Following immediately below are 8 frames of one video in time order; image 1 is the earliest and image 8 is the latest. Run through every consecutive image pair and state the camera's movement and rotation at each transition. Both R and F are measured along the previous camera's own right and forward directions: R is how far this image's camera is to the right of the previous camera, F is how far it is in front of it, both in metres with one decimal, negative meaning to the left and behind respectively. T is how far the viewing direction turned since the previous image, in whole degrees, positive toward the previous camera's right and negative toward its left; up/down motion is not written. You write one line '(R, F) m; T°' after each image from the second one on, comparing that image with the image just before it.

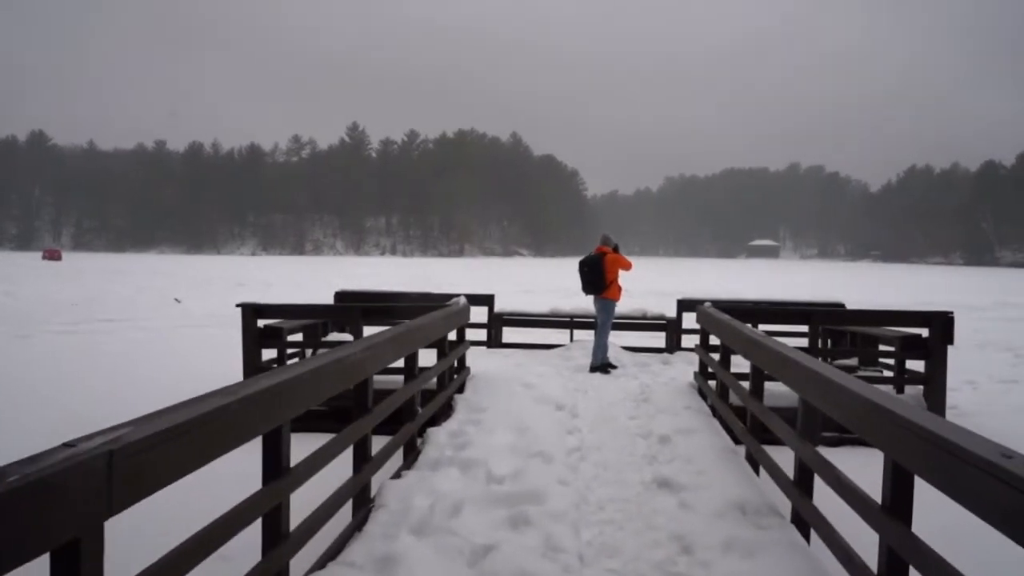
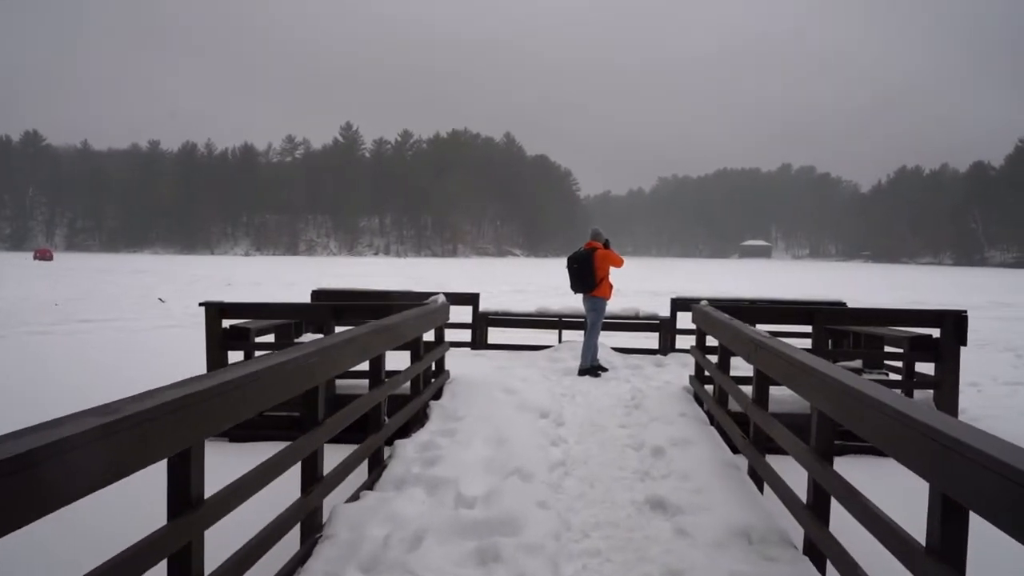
(+0.1, +0.5) m; +1°
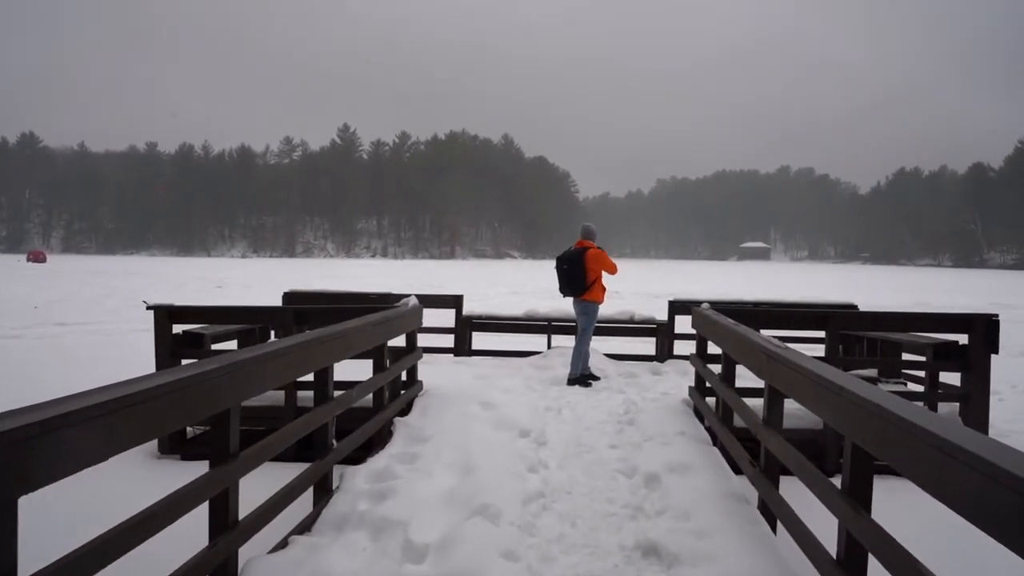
(+0.2, +0.6) m; 0°
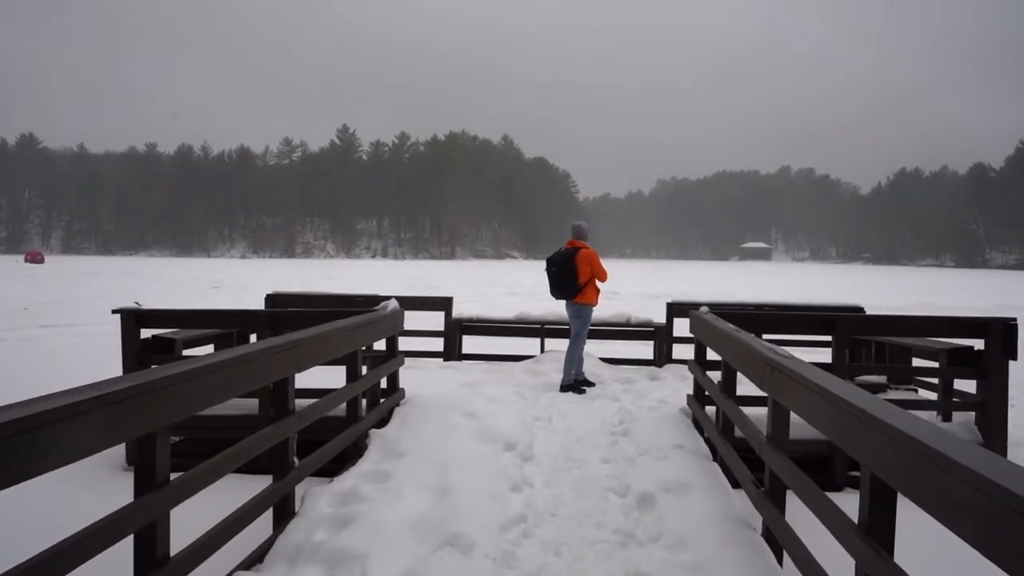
(+0.1, +0.3) m; 0°
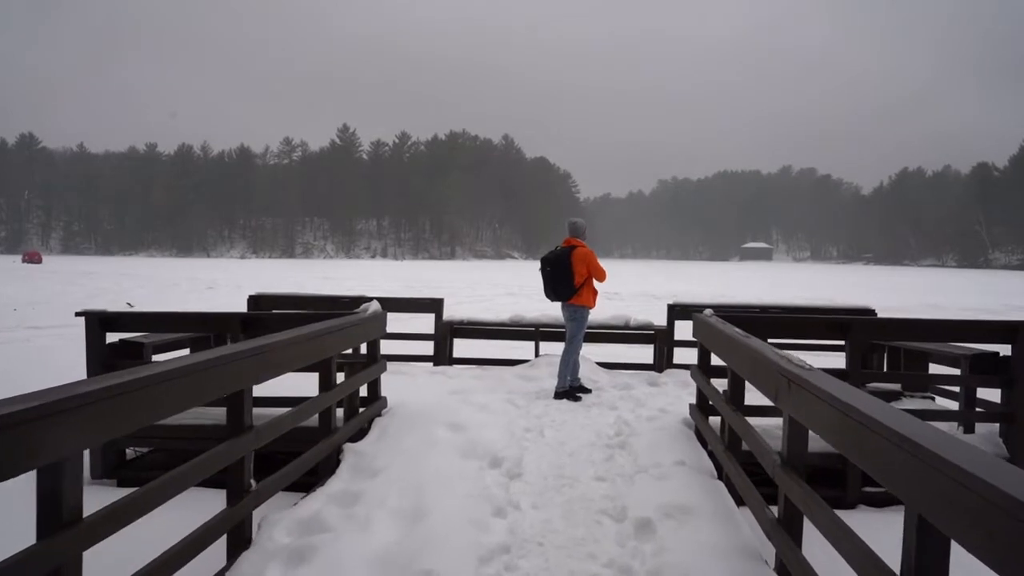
(+0.1, +0.4) m; 0°
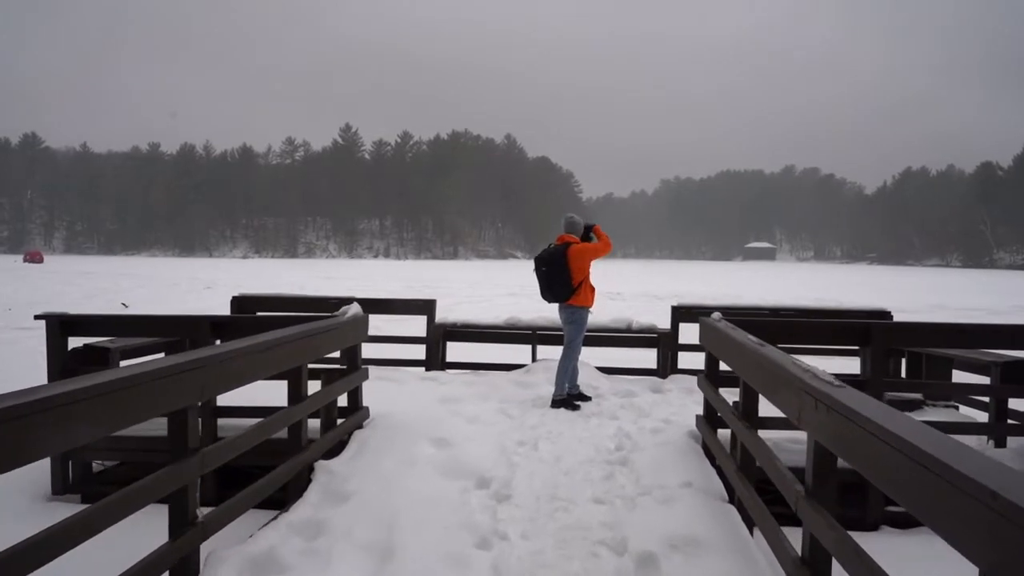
(+0.1, +0.4) m; 0°
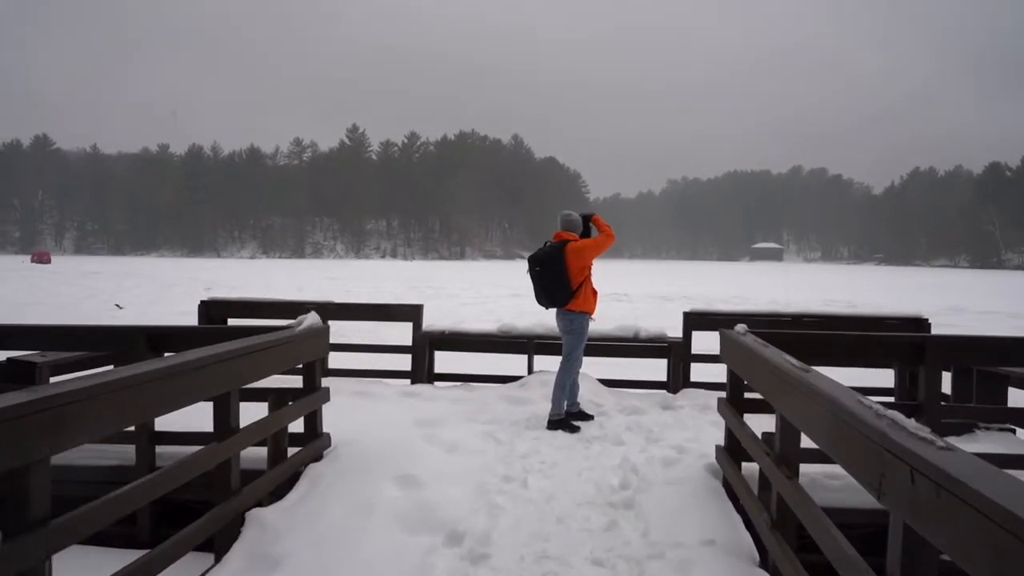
(+0.1, +0.7) m; -1°
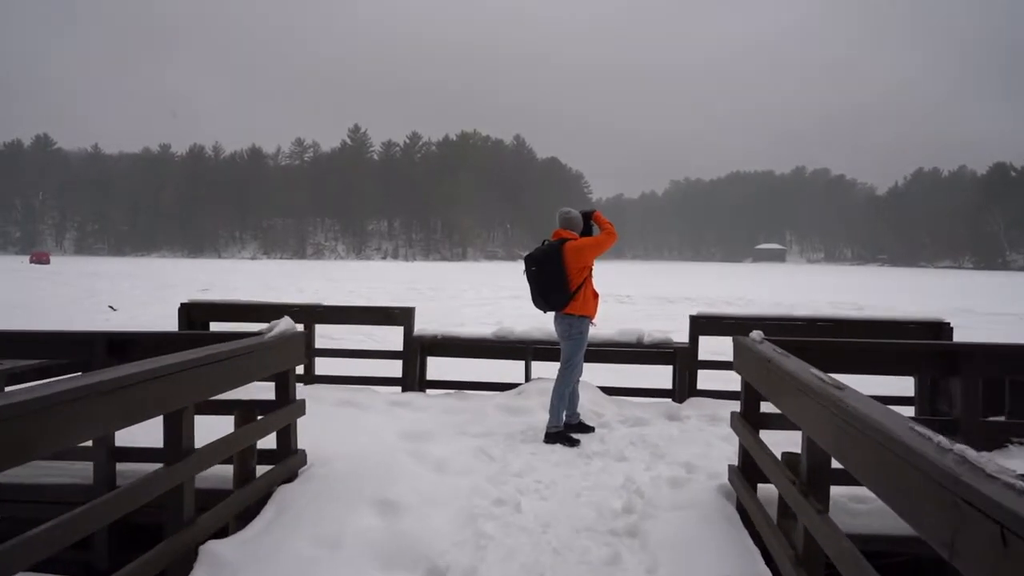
(+0.1, +0.4) m; 0°
